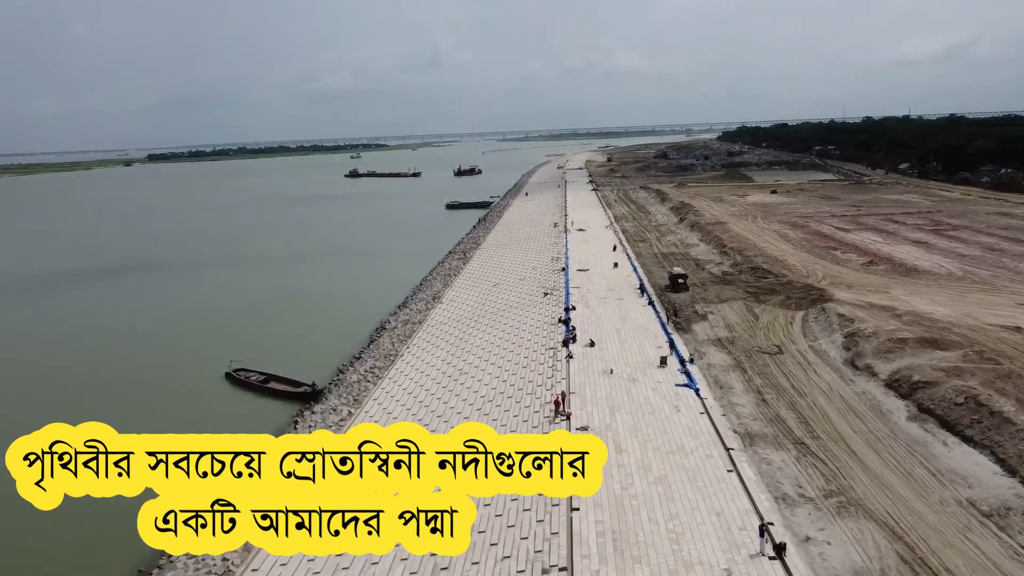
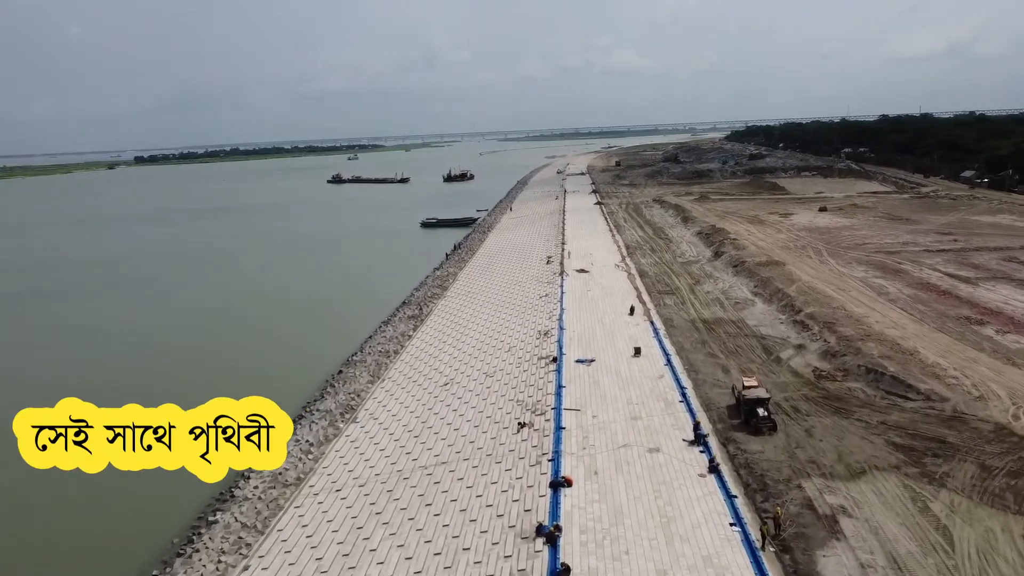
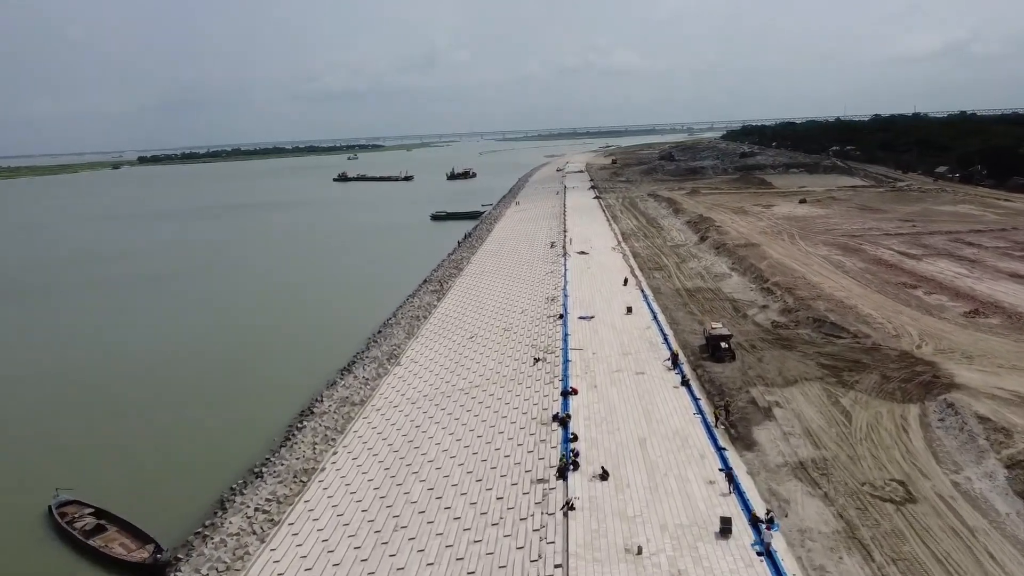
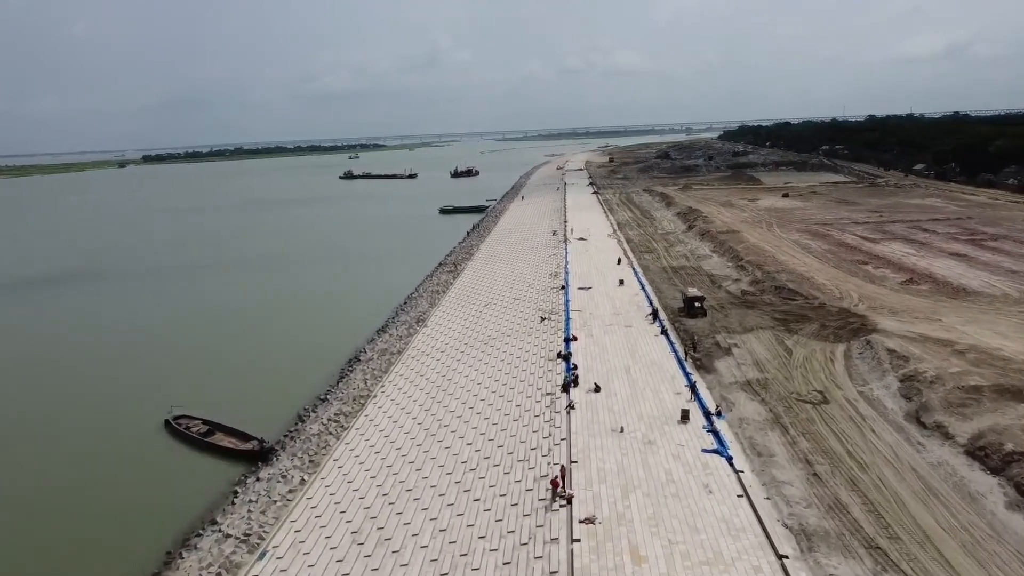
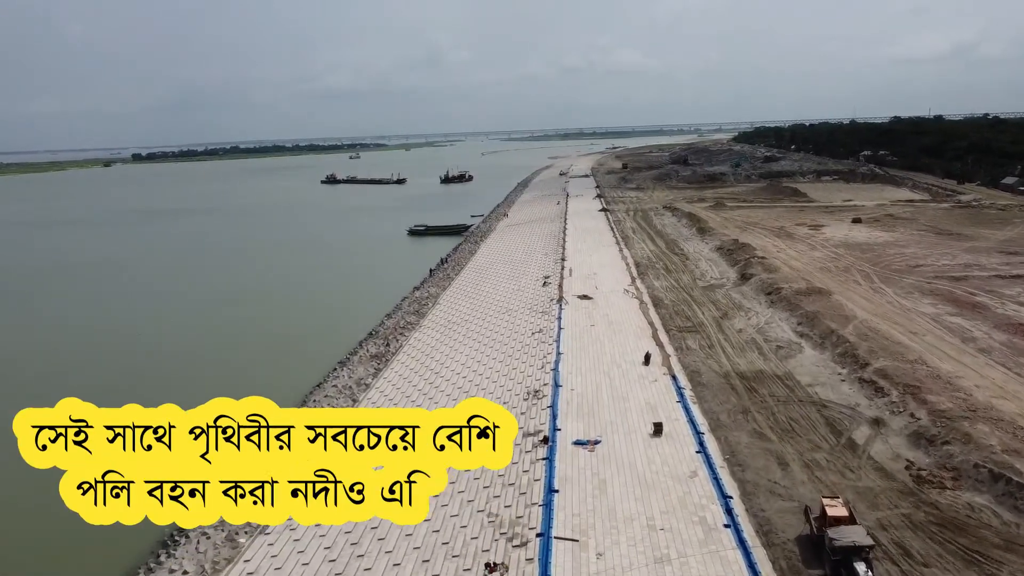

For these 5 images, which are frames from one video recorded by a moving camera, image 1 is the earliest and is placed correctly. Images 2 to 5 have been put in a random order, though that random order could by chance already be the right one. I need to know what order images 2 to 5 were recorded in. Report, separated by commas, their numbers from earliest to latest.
4, 3, 2, 5
